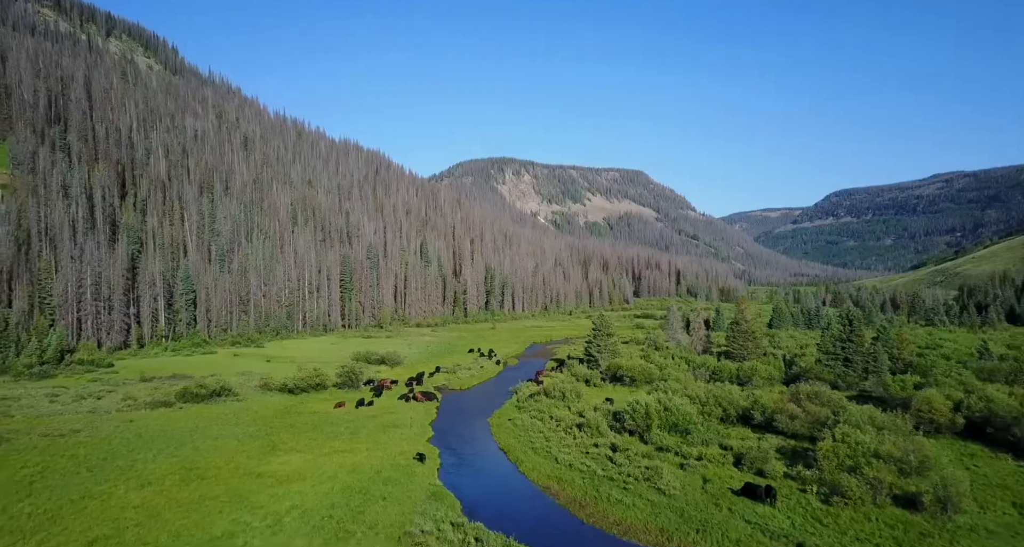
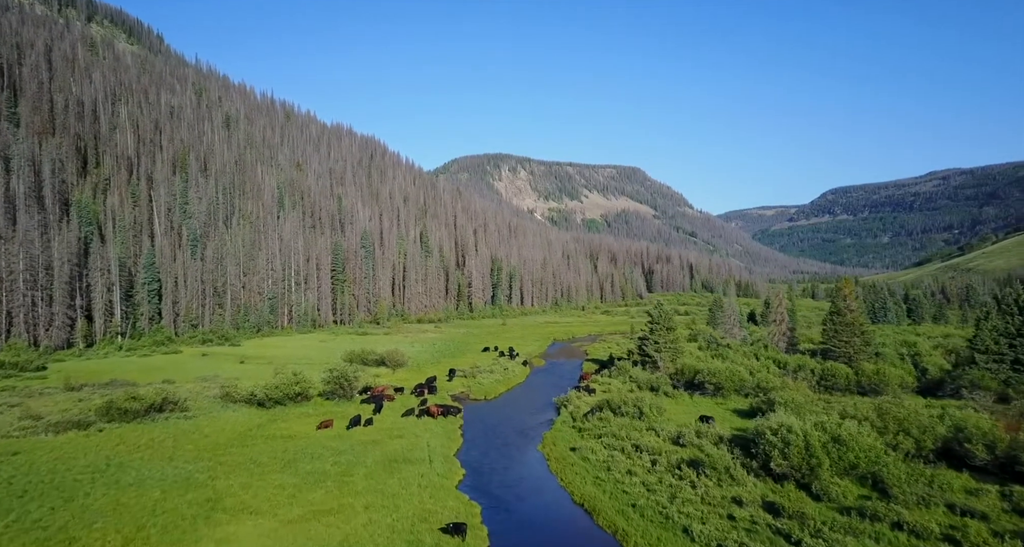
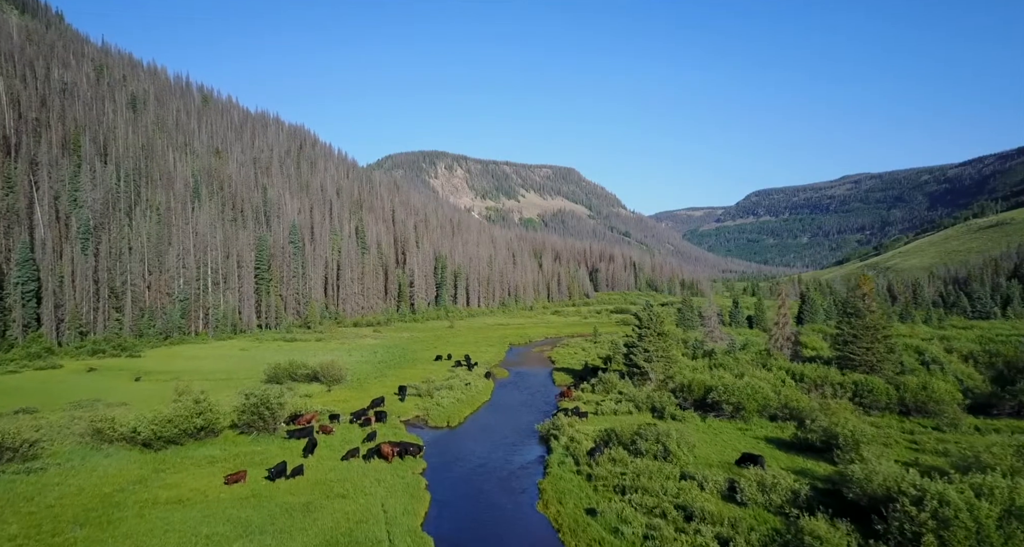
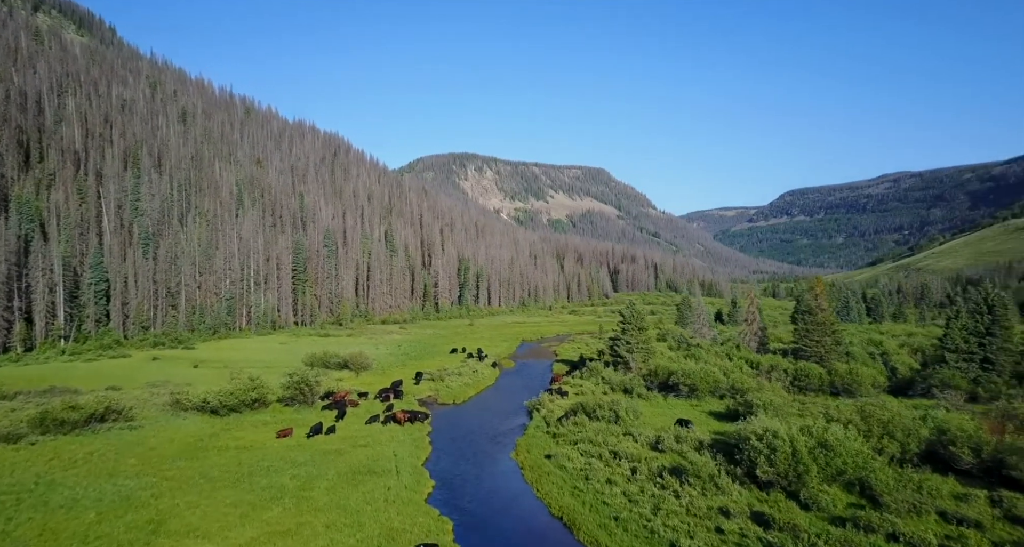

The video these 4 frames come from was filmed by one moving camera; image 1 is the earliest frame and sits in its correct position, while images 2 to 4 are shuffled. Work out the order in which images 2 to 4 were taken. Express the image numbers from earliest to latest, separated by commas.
2, 4, 3
